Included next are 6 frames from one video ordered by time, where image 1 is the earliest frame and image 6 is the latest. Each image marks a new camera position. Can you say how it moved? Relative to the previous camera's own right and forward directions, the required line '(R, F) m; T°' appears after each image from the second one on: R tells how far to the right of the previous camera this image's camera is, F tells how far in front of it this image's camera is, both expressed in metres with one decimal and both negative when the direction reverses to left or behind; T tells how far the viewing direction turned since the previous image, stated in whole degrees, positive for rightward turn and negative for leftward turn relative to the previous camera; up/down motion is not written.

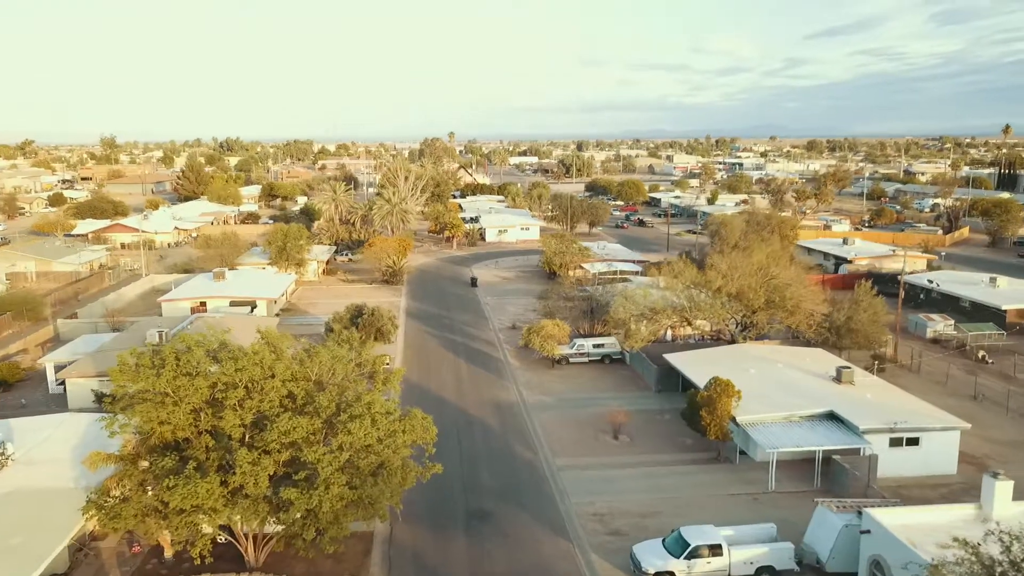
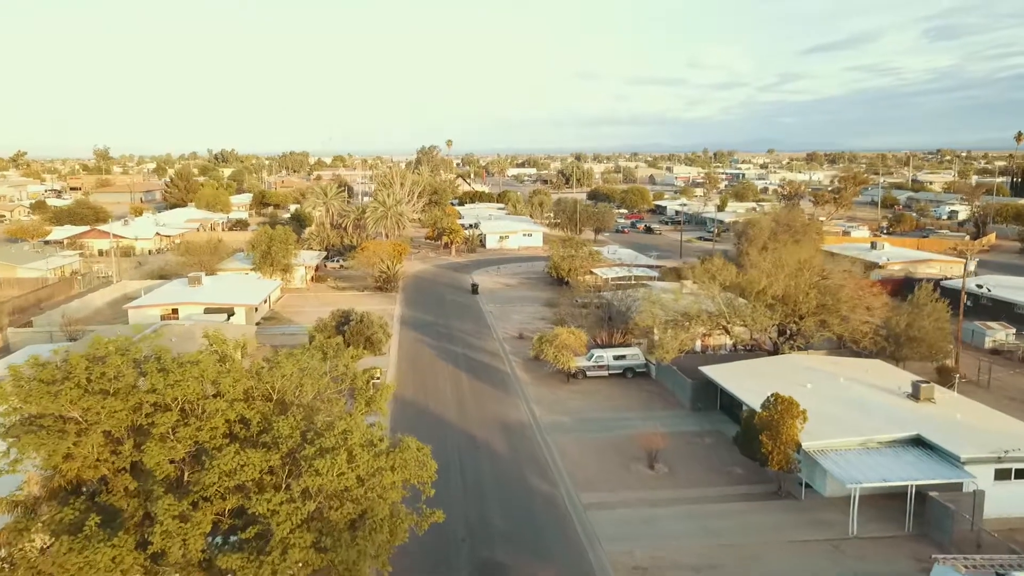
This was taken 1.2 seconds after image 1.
(-0.5, +4.3) m; 0°
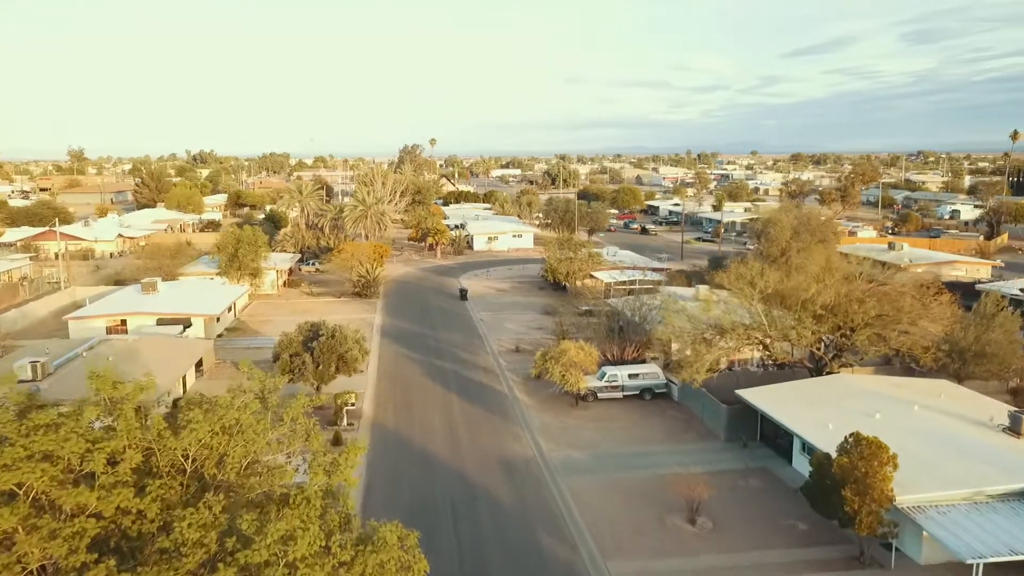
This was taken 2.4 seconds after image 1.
(-0.5, +4.4) m; +1°
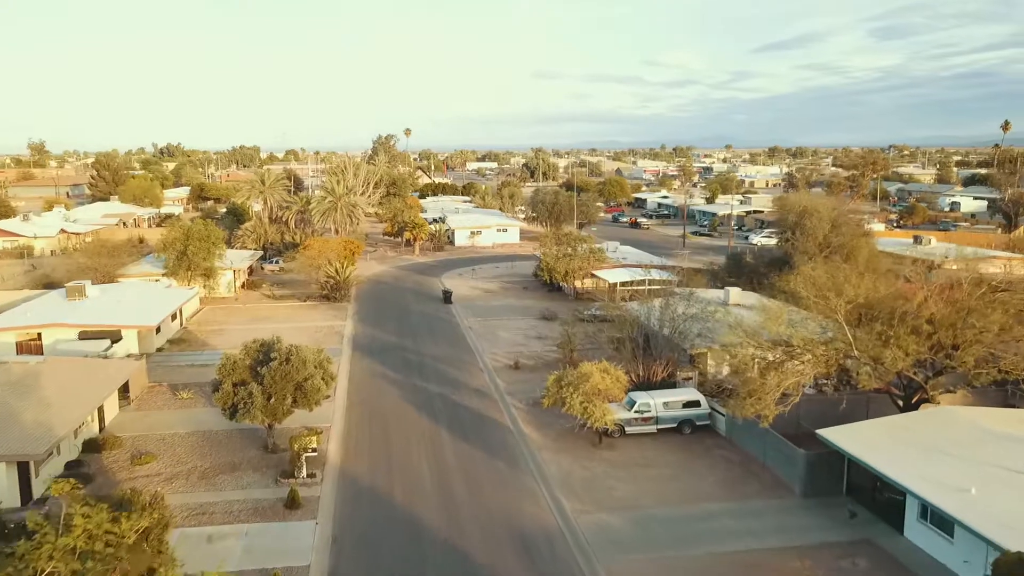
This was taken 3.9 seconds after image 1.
(-0.8, +5.4) m; +2°
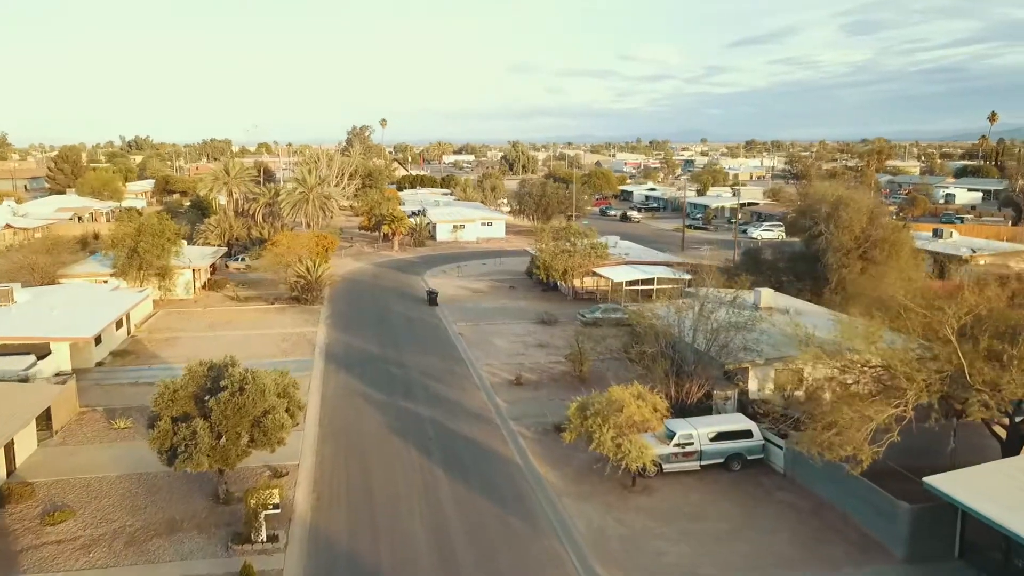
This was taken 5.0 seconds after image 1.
(-0.7, +4.0) m; +2°
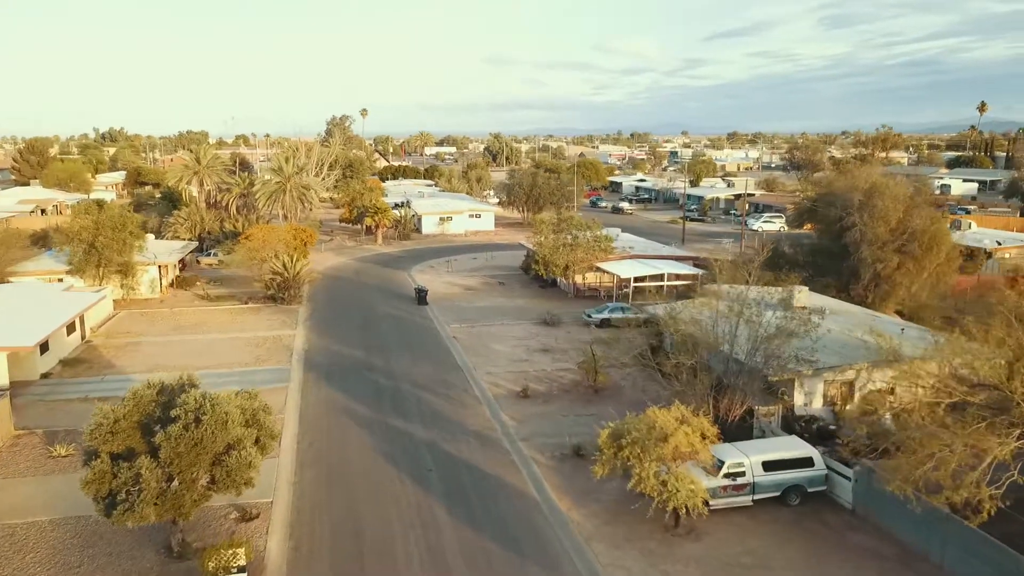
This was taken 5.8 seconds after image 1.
(-0.6, +2.9) m; +1°
